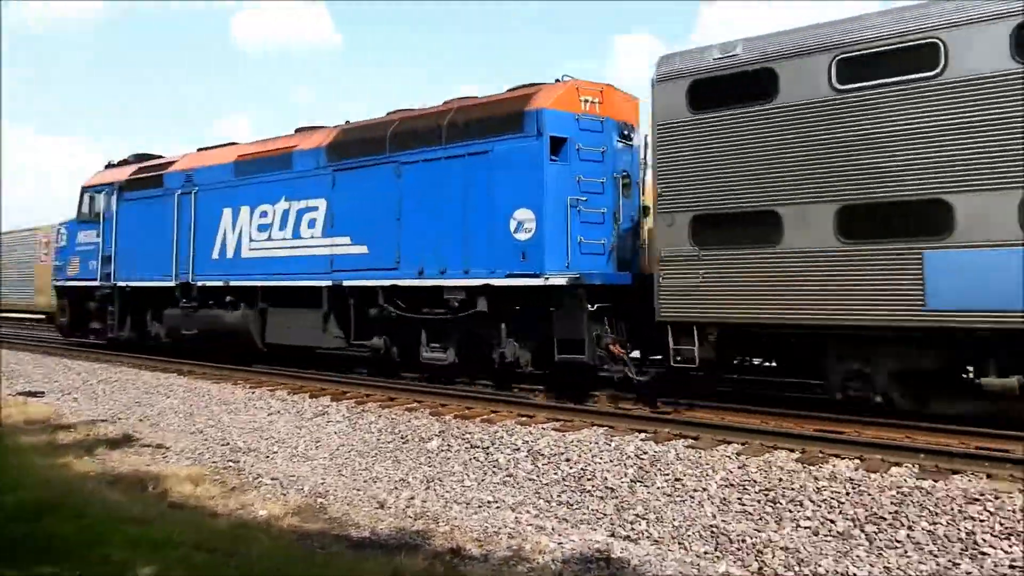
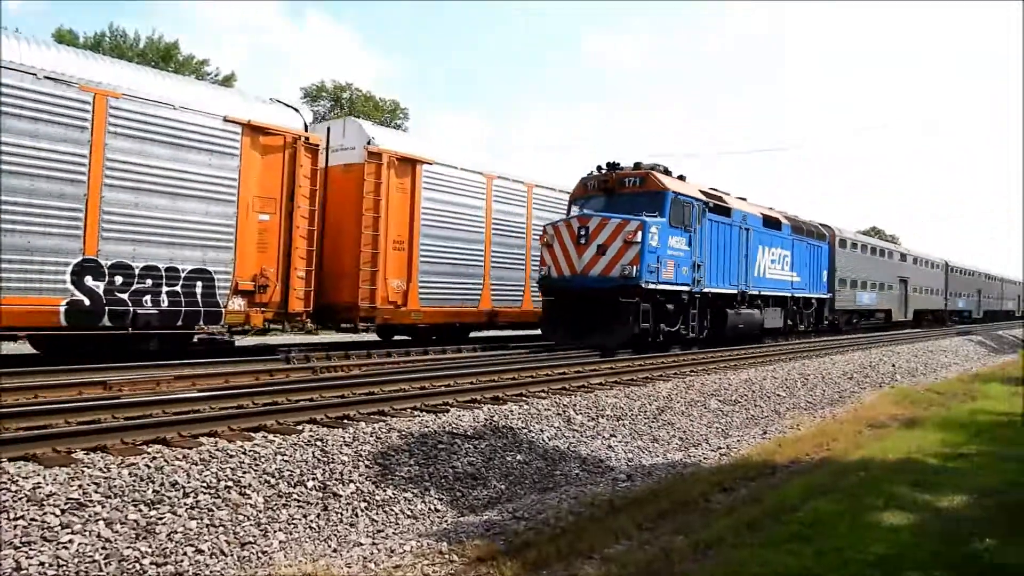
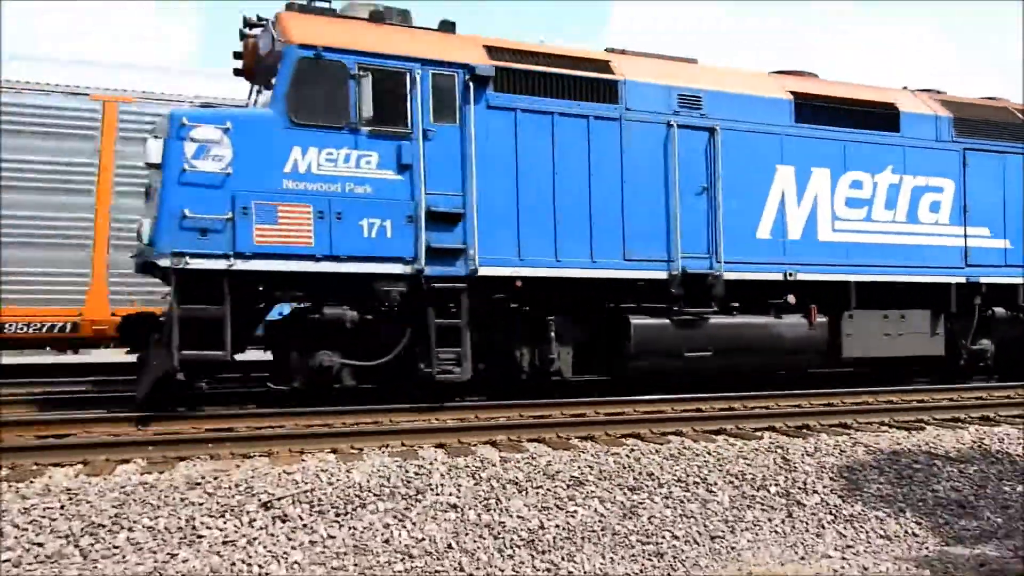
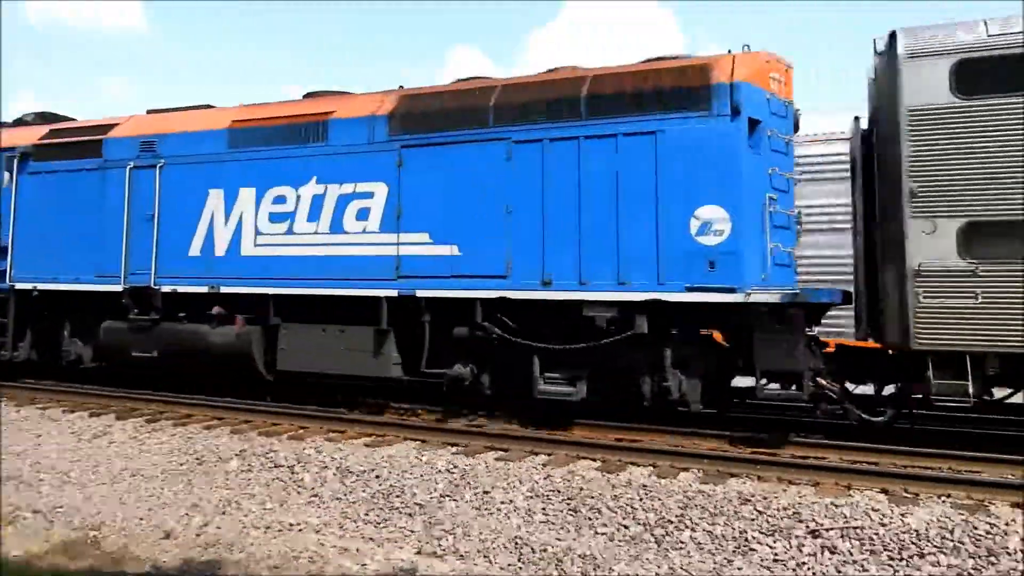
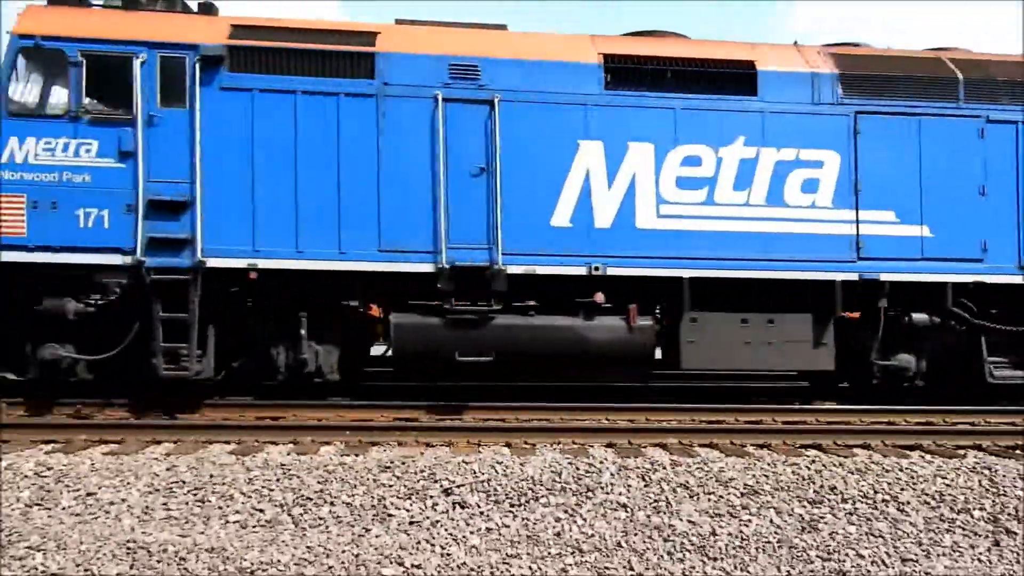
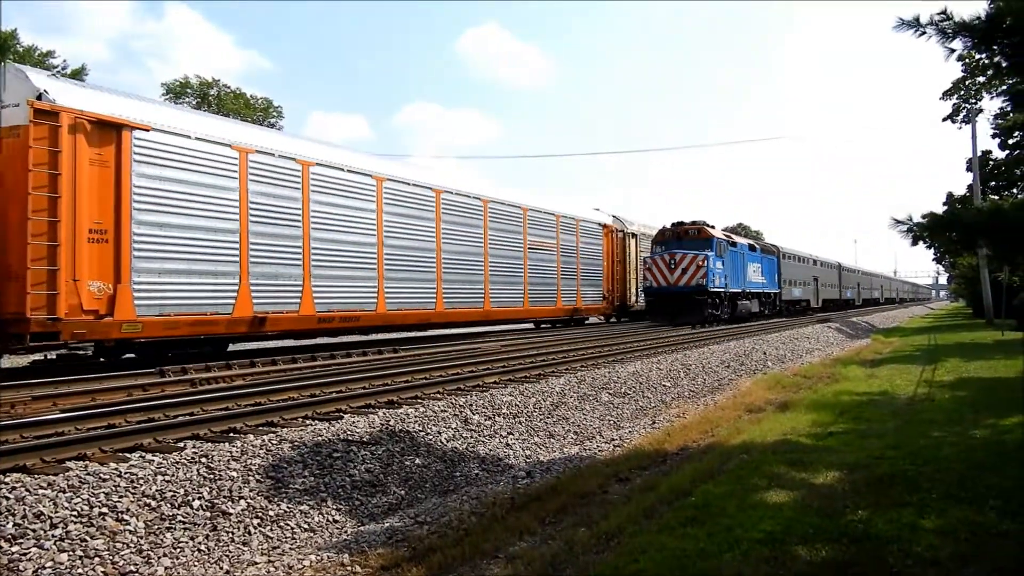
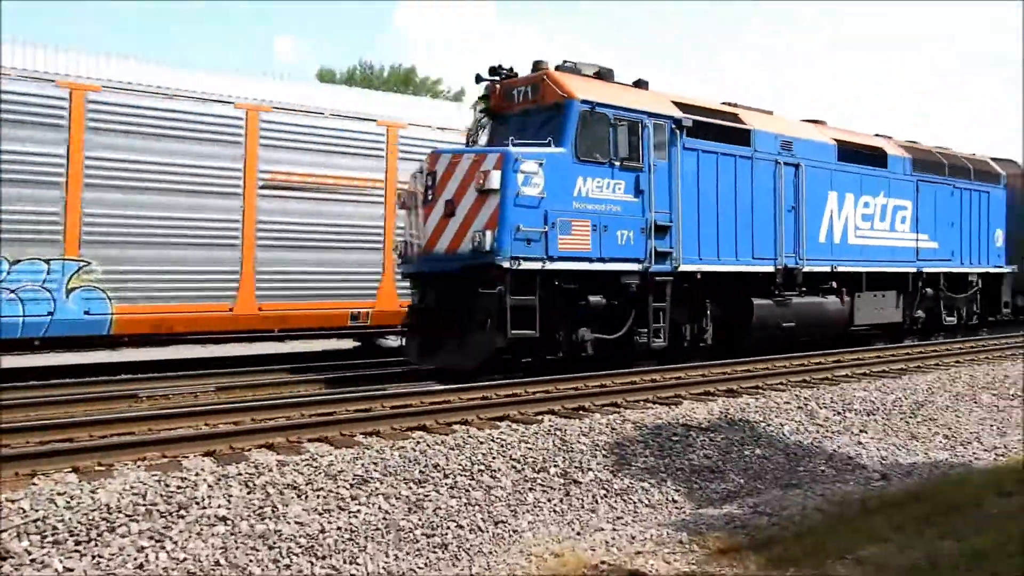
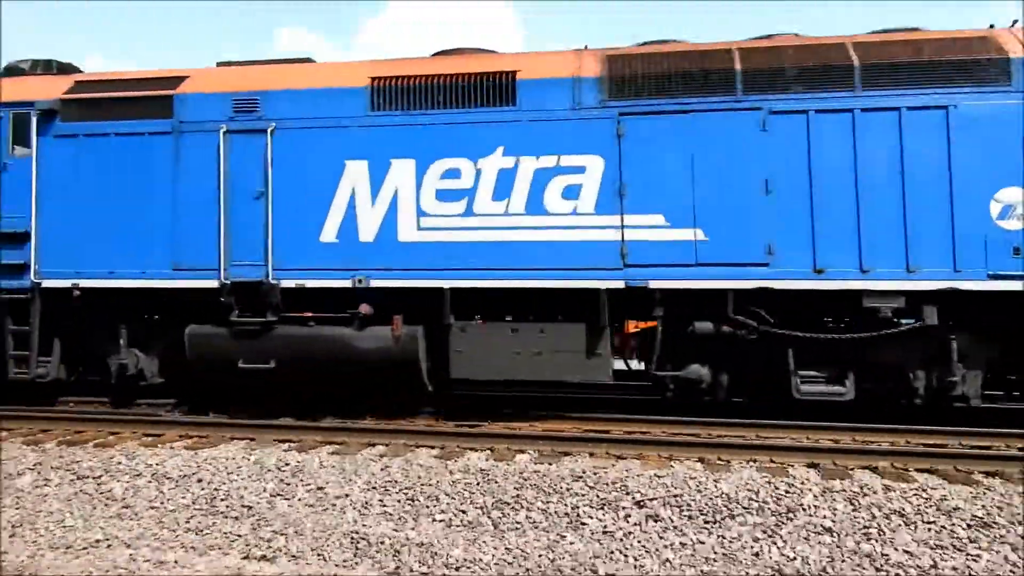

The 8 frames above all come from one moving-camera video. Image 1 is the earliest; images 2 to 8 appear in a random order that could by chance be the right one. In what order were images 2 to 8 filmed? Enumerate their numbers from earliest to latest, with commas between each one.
4, 8, 5, 3, 7, 2, 6
